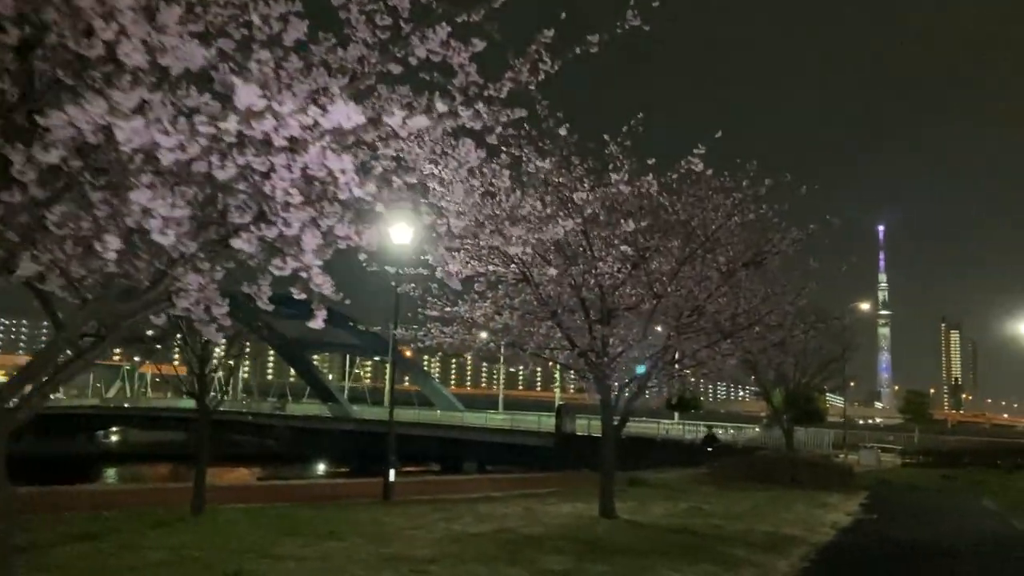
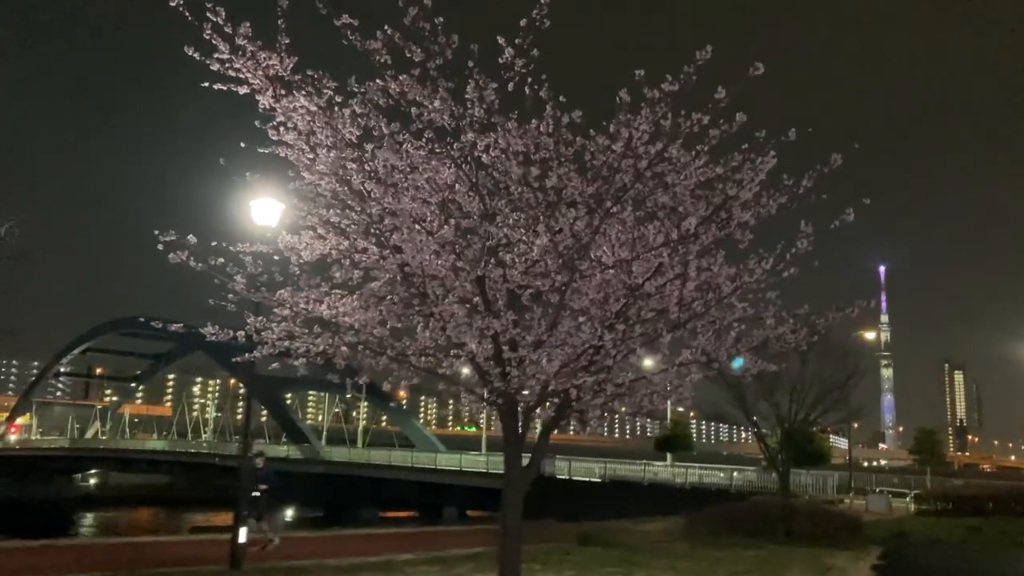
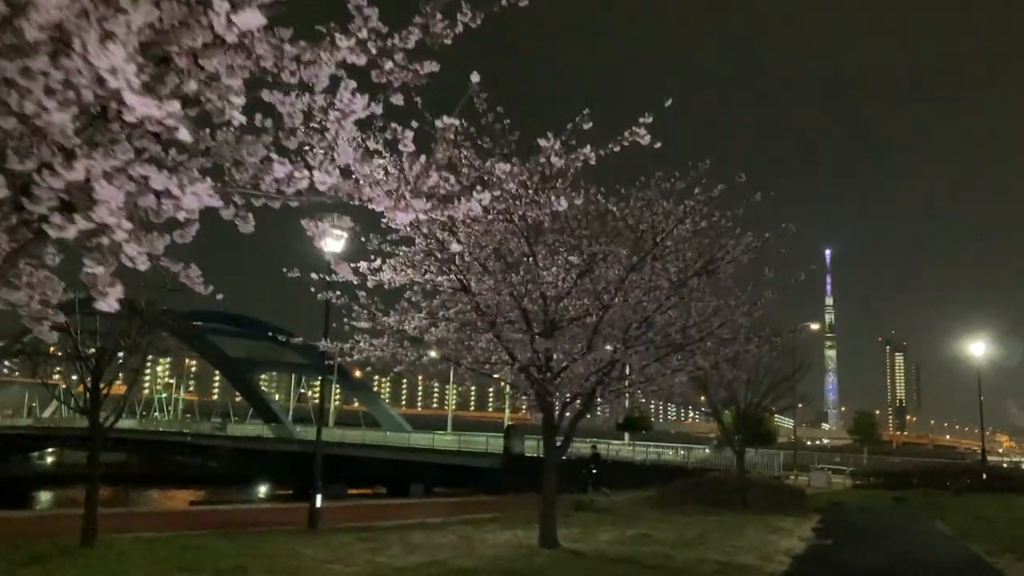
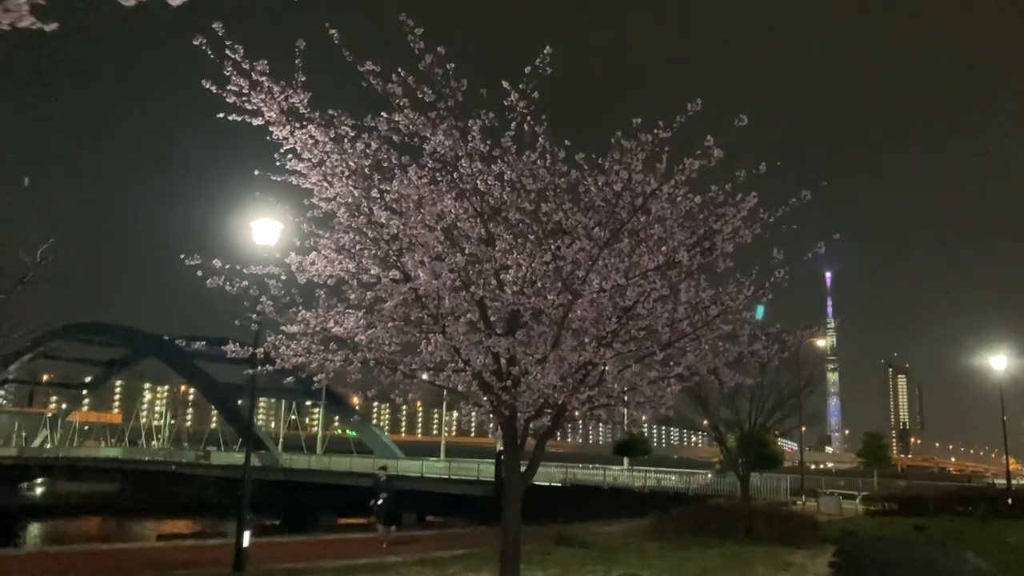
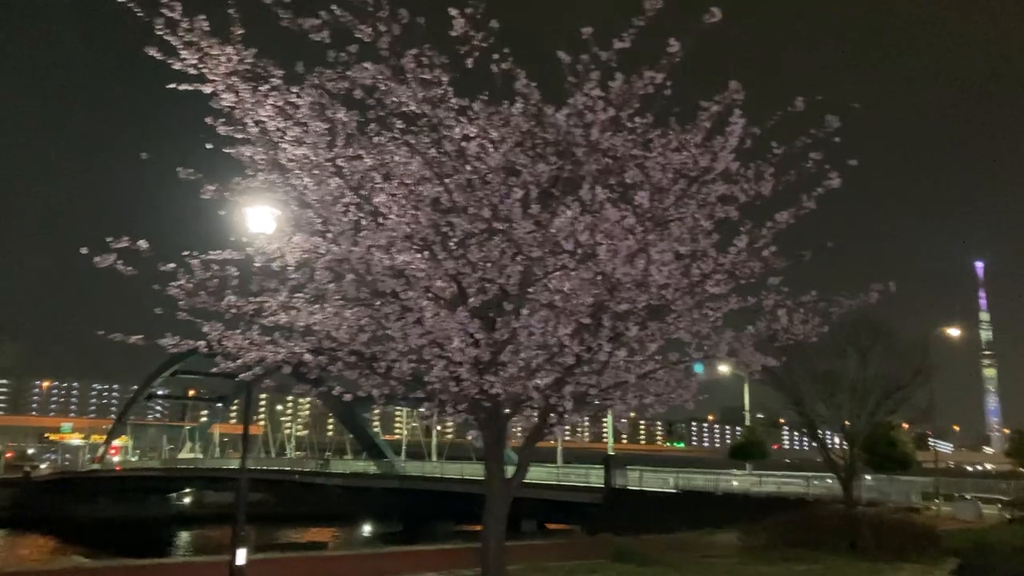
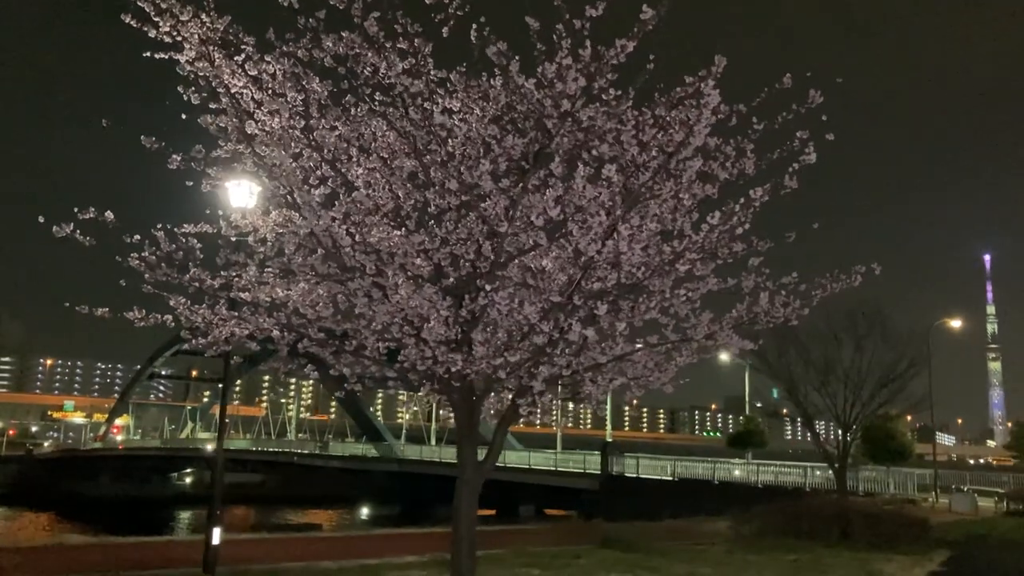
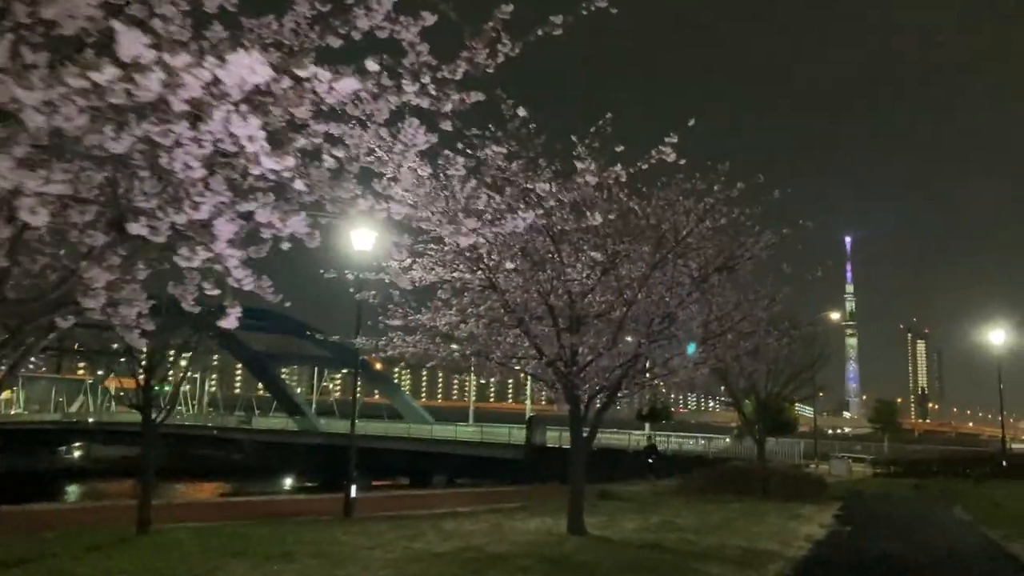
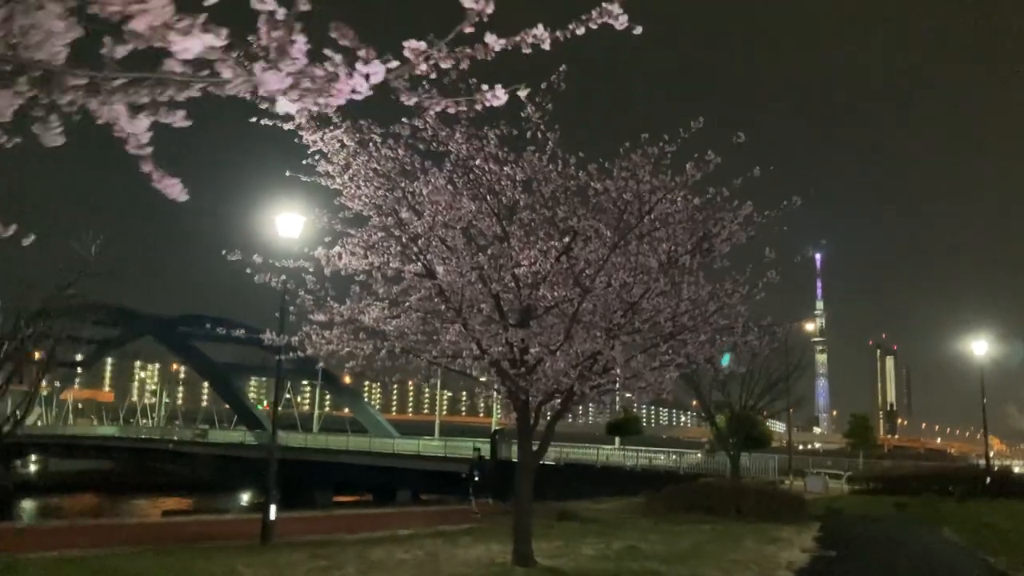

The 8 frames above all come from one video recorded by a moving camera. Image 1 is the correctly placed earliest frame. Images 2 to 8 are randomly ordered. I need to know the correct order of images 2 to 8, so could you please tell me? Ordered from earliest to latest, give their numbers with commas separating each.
7, 3, 8, 4, 2, 5, 6
